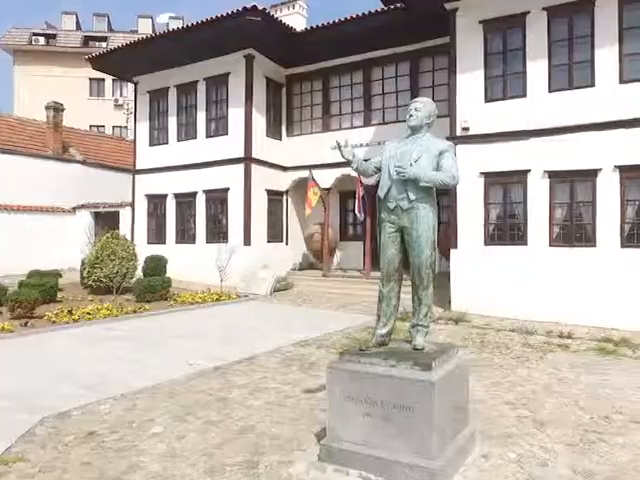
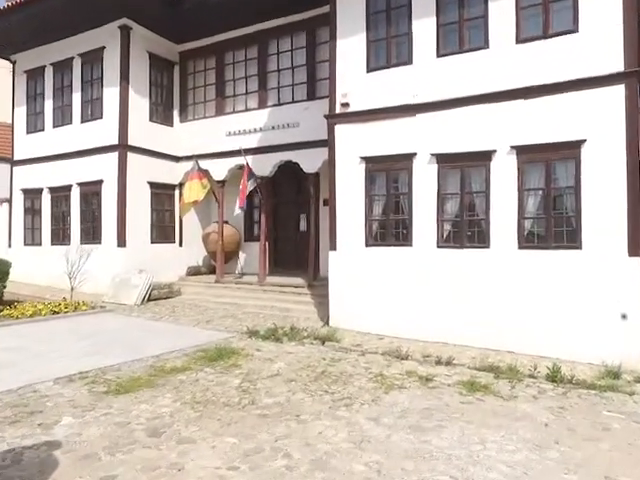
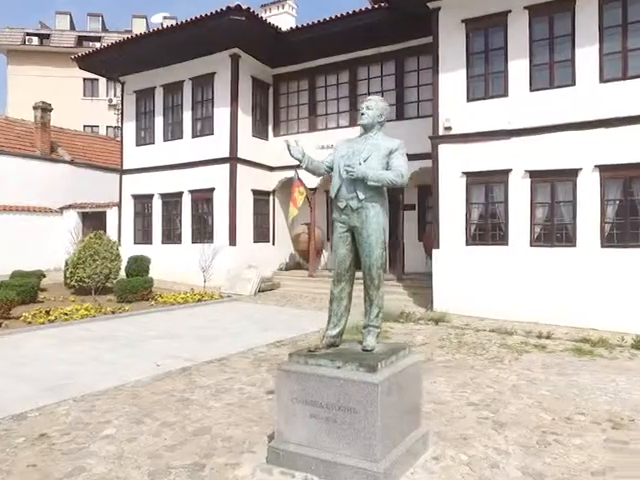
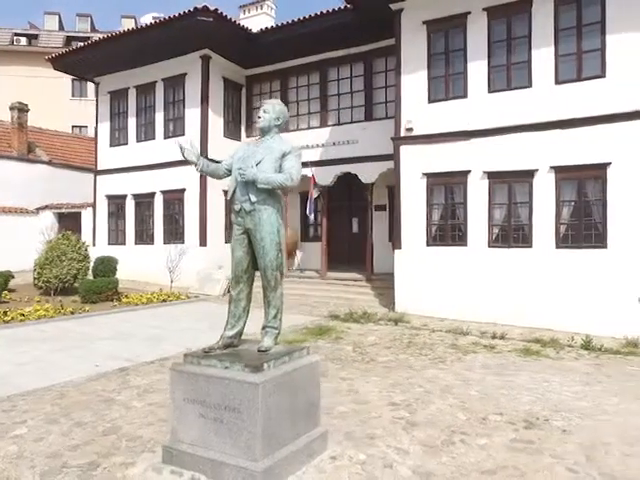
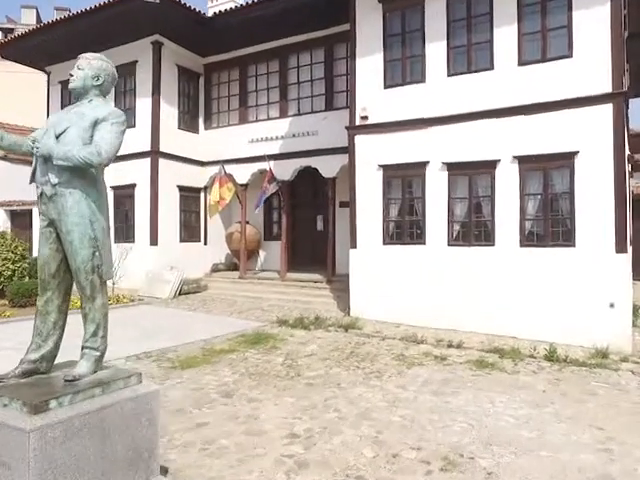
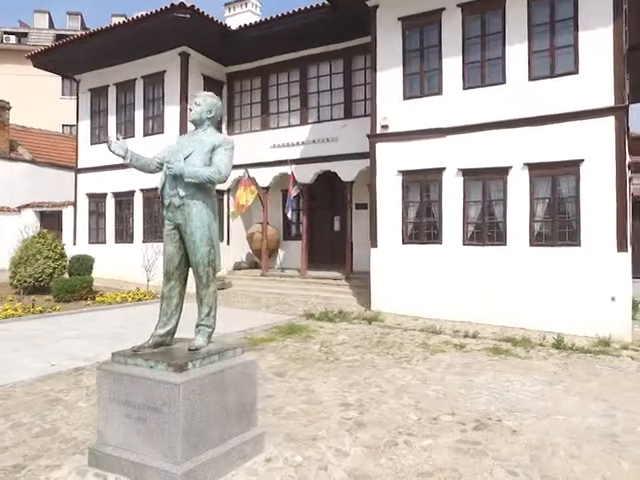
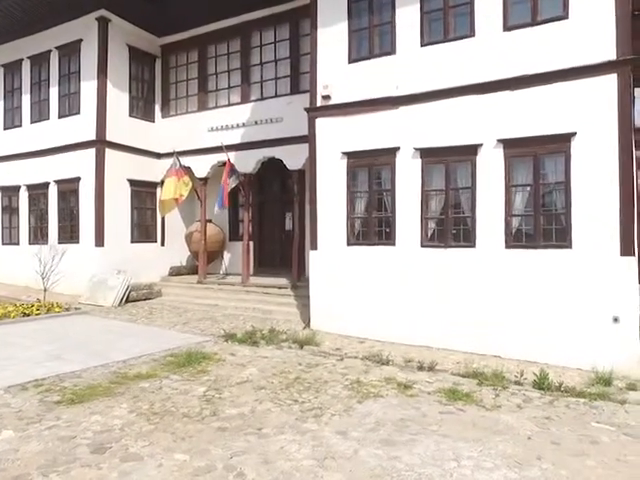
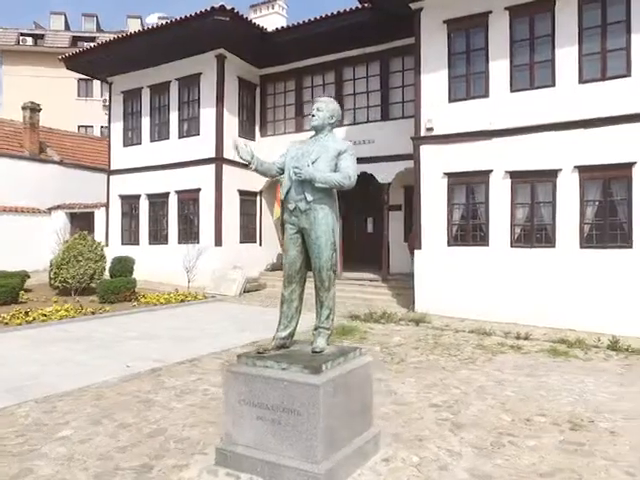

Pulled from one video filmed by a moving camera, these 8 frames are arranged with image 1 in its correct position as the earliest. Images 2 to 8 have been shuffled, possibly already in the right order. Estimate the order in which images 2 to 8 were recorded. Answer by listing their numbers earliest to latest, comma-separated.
3, 8, 4, 6, 5, 2, 7
